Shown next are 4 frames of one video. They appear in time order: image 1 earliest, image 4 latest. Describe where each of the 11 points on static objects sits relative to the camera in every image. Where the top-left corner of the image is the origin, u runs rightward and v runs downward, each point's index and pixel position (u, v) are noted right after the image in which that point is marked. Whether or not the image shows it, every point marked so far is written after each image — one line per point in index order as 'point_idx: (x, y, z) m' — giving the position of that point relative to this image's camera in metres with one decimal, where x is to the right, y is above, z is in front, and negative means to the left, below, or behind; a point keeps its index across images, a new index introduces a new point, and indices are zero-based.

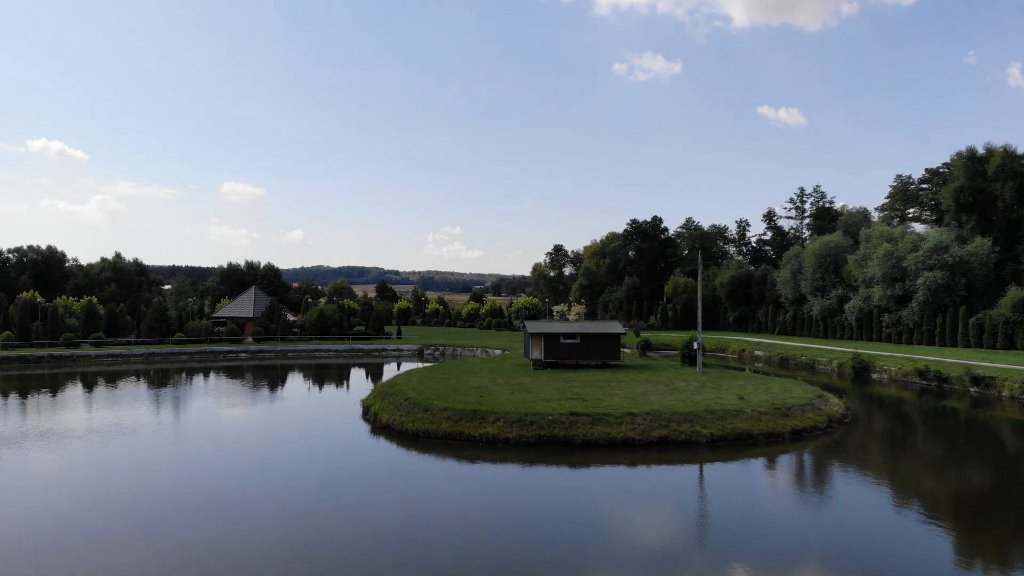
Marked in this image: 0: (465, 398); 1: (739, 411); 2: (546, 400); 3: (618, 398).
0: (-1.4, -3.4, +18.7) m
1: (+6.8, -3.7, +18.2) m
2: (+1.1, -3.4, +18.7) m
3: (+3.4, -3.5, +19.2) m
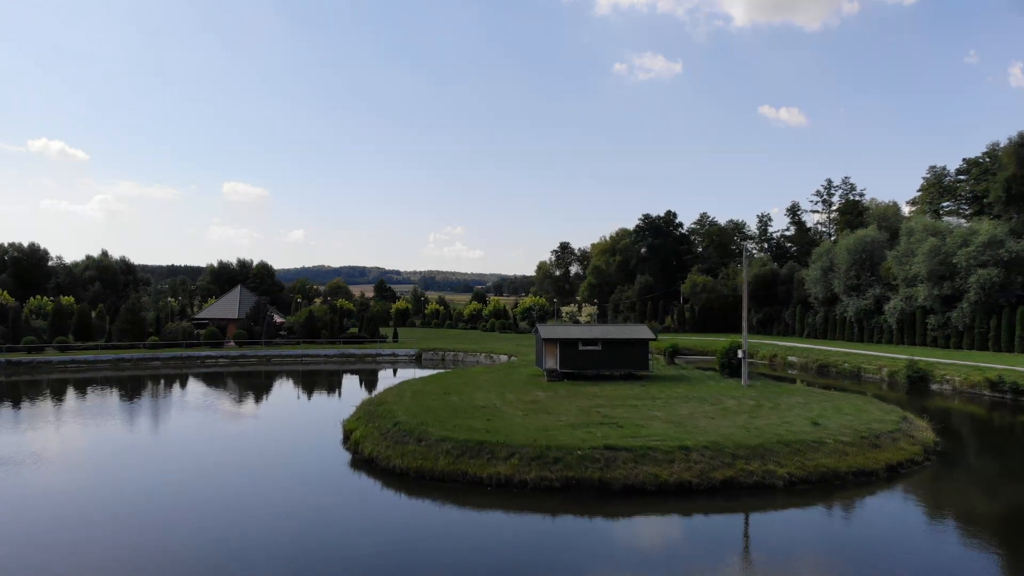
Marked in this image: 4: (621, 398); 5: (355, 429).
0: (-1.1, -3.3, +14.8) m
1: (+7.2, -3.6, +14.4) m
2: (+1.5, -3.4, +14.8) m
3: (+3.8, -3.4, +15.4) m
4: (+3.4, -3.4, +19.0) m
5: (-4.3, -3.9, +16.9) m
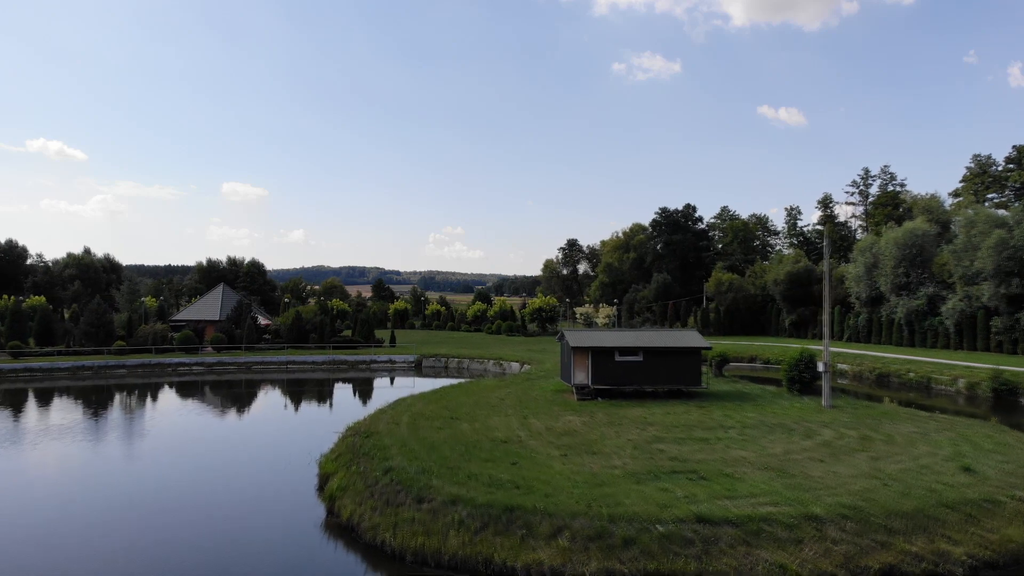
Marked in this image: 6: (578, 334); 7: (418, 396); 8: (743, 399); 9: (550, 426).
0: (-0.4, -3.2, +10.5) m
1: (+7.8, -3.5, +10.0) m
2: (+2.1, -3.3, +10.5) m
3: (+4.5, -3.3, +11.0) m
4: (+4.1, -3.3, +14.6) m
5: (-3.6, -3.8, +12.6) m
6: (+2.0, -1.5, +18.9) m
7: (-2.9, -3.4, +18.9) m
8: (+6.9, -3.3, +18.3) m
9: (+0.9, -3.3, +14.7) m
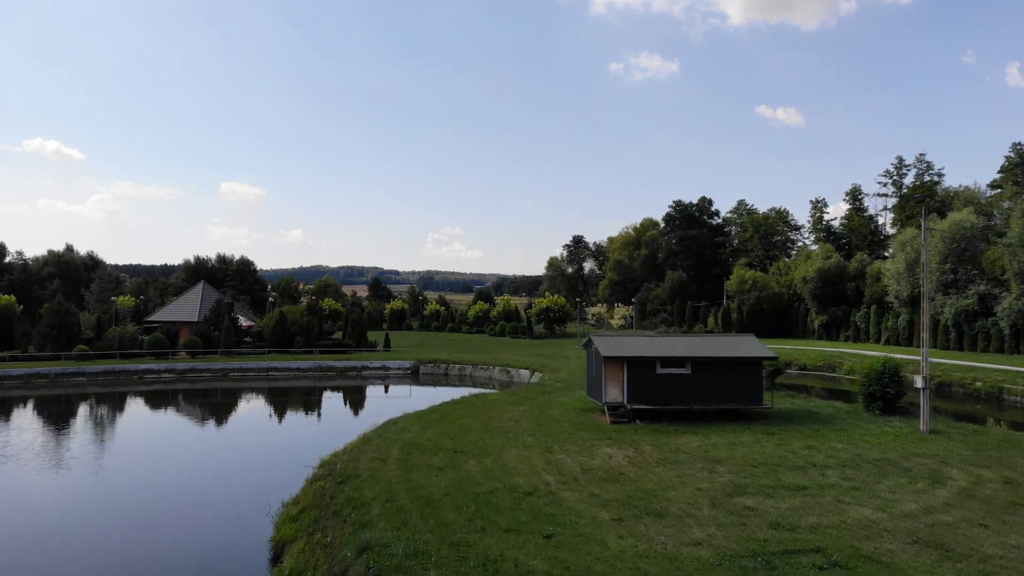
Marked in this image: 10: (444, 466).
0: (0.0, -3.1, +6.9) m
1: (+8.3, -3.4, +6.5) m
2: (+2.6, -3.1, +6.9) m
3: (+4.9, -3.2, +7.5) m
4: (+4.5, -3.2, +11.1) m
5: (-3.2, -3.7, +9.0) m
6: (+2.4, -1.4, +15.3) m
7: (-2.5, -3.3, +15.3) m
8: (+7.3, -3.2, +14.7) m
9: (+1.3, -3.2, +11.1) m
10: (-1.2, -3.2, +11.1) m
